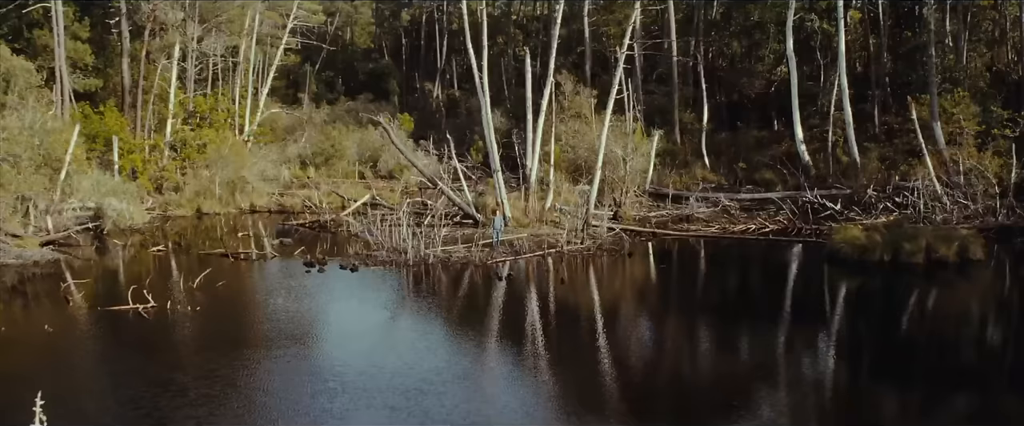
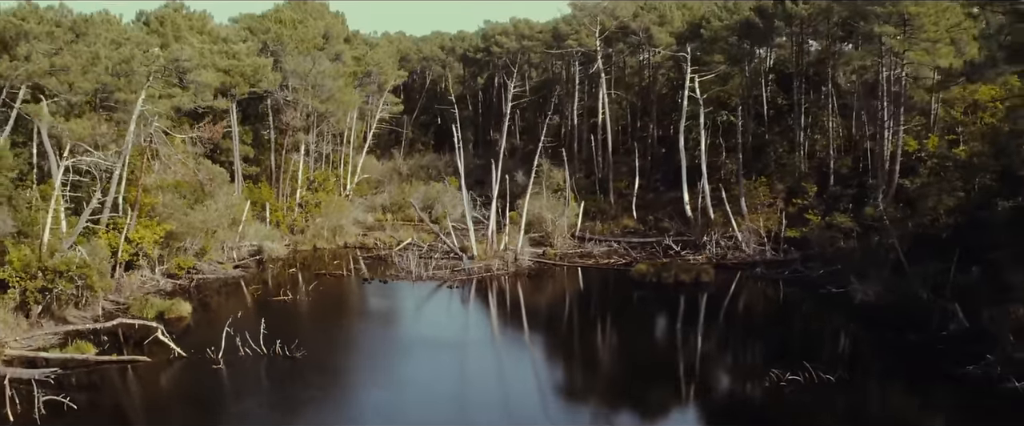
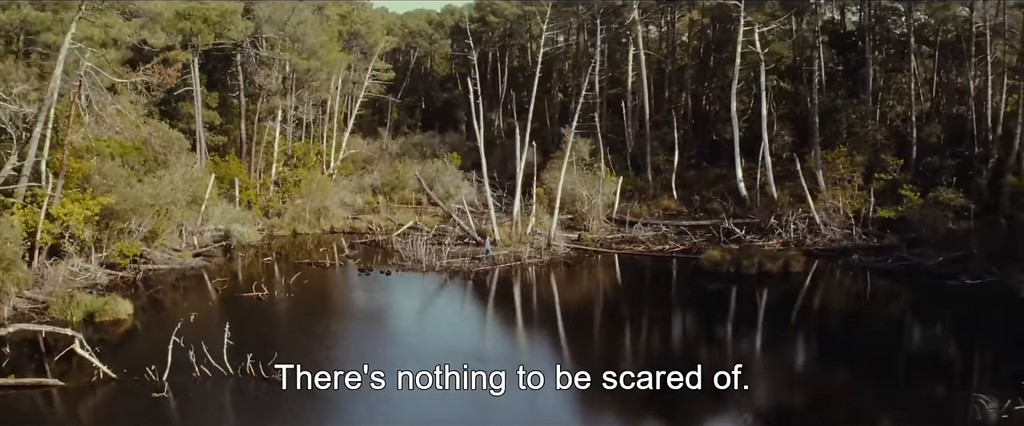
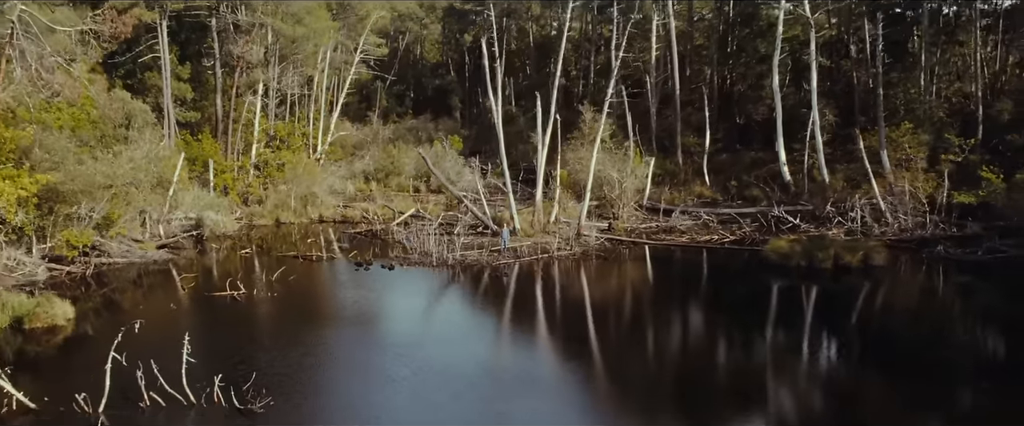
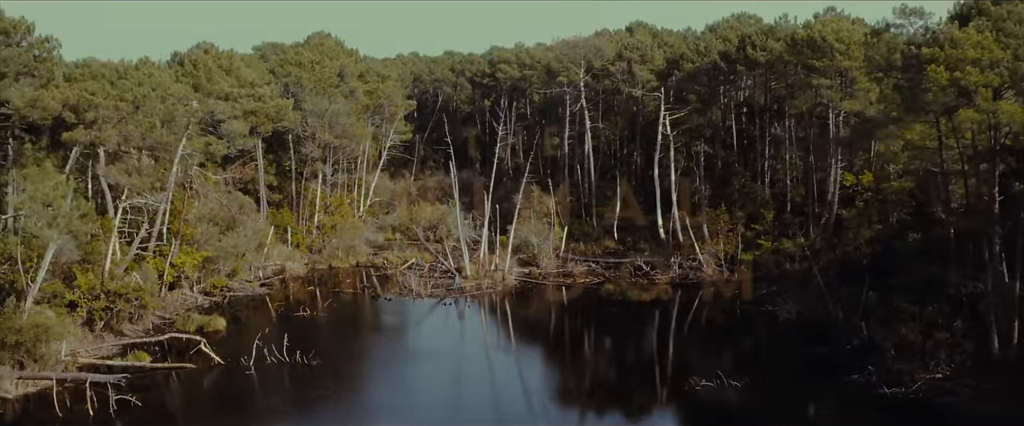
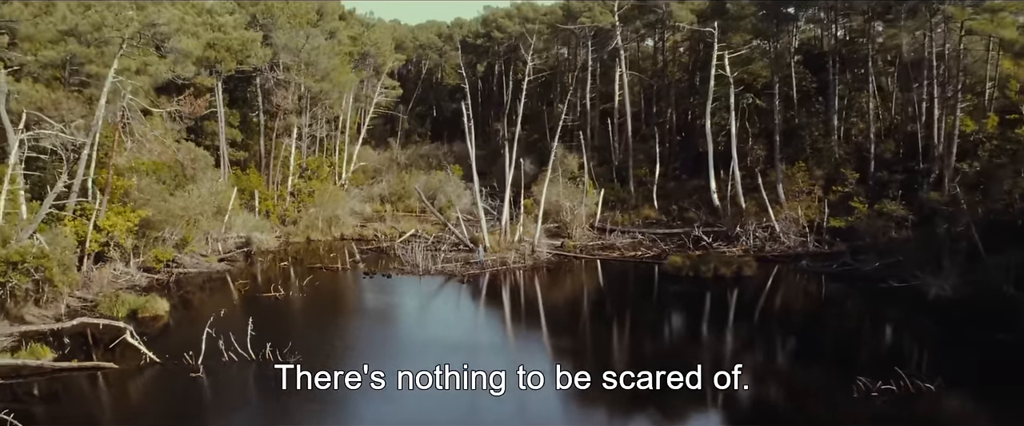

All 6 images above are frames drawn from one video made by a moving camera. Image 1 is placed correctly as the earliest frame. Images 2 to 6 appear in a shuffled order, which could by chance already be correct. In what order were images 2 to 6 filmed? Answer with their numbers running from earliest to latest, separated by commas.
4, 3, 6, 2, 5
